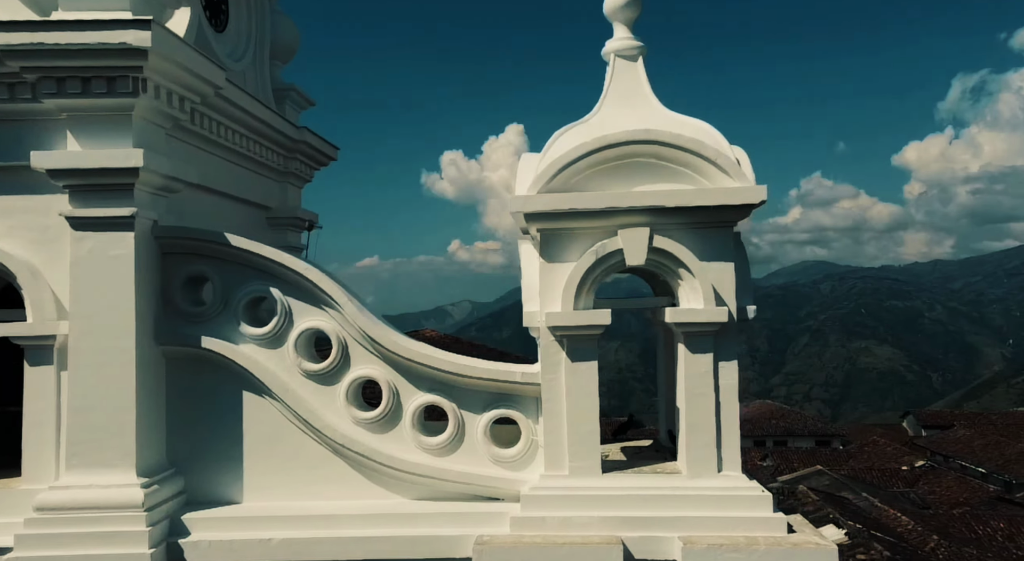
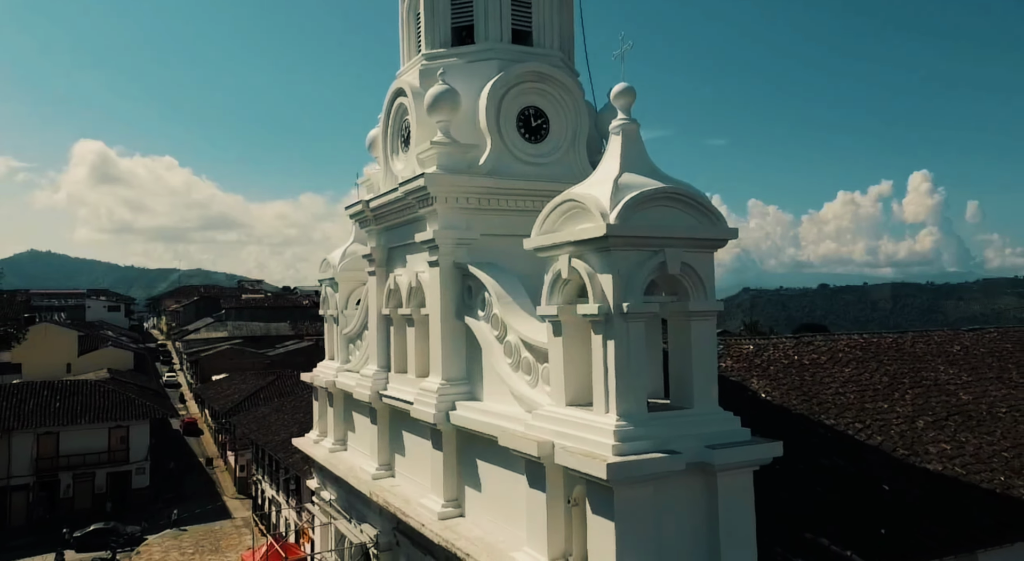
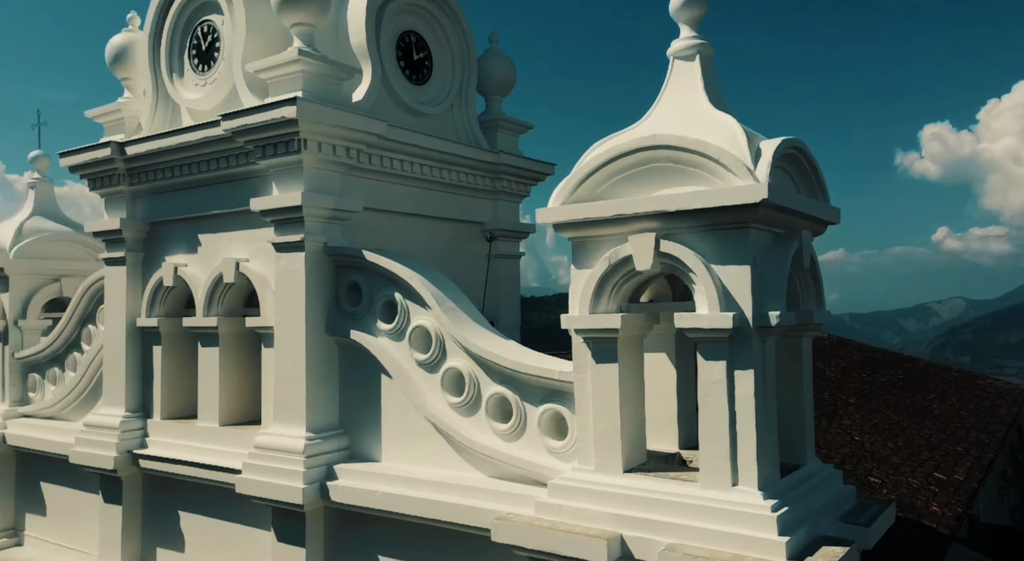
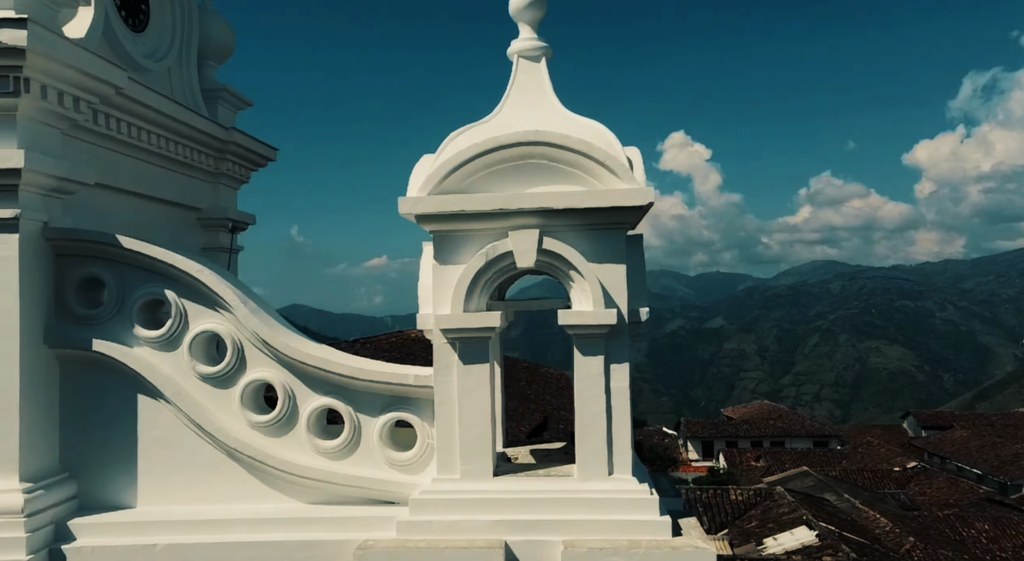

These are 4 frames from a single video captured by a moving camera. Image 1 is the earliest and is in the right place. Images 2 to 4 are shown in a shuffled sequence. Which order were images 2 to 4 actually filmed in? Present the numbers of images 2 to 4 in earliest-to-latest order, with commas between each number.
4, 3, 2
